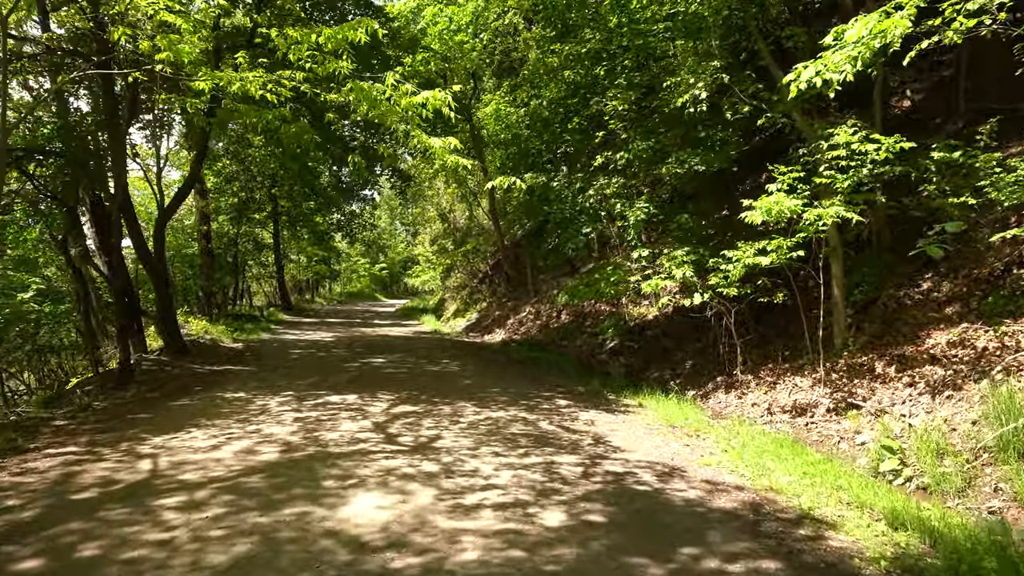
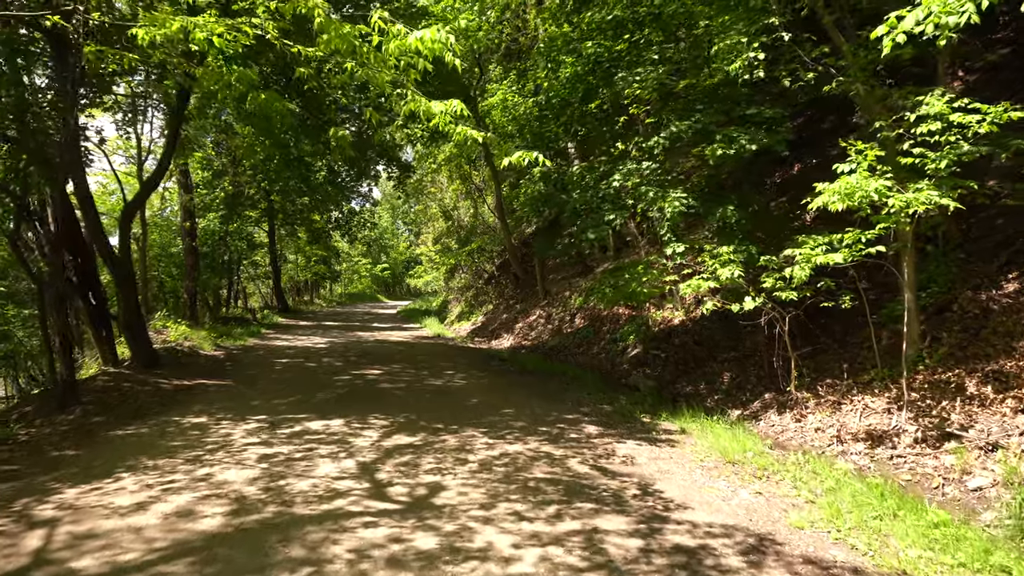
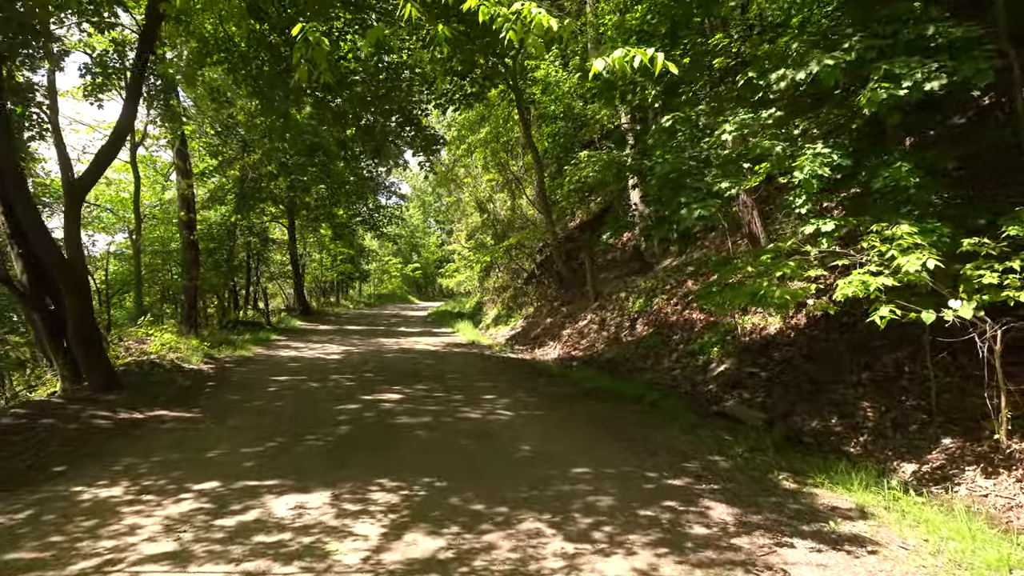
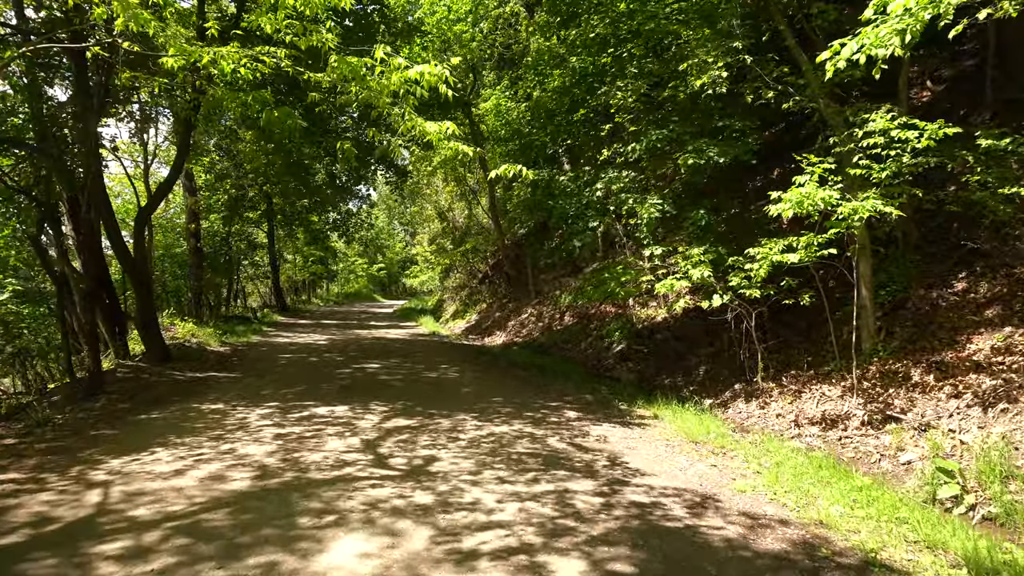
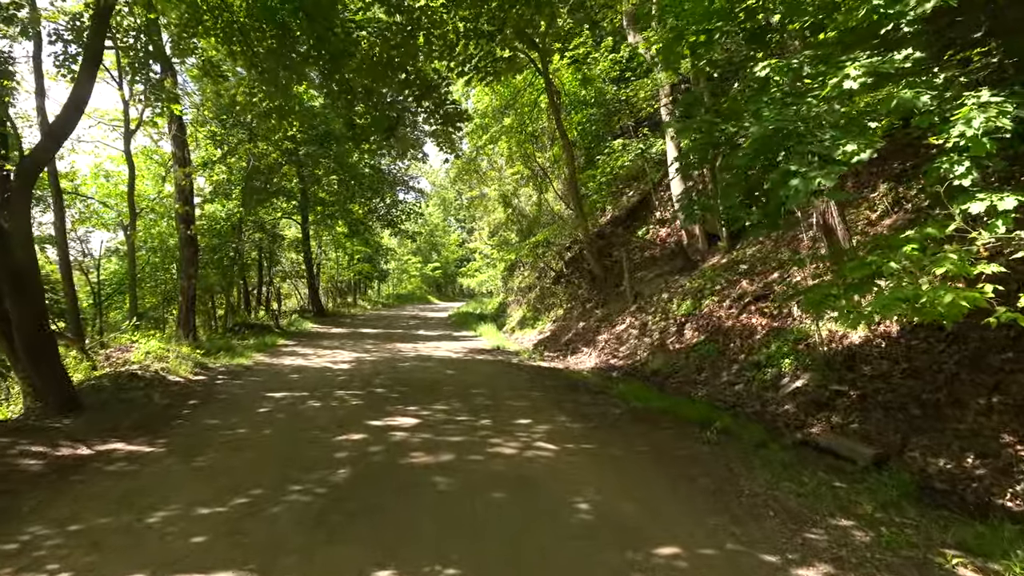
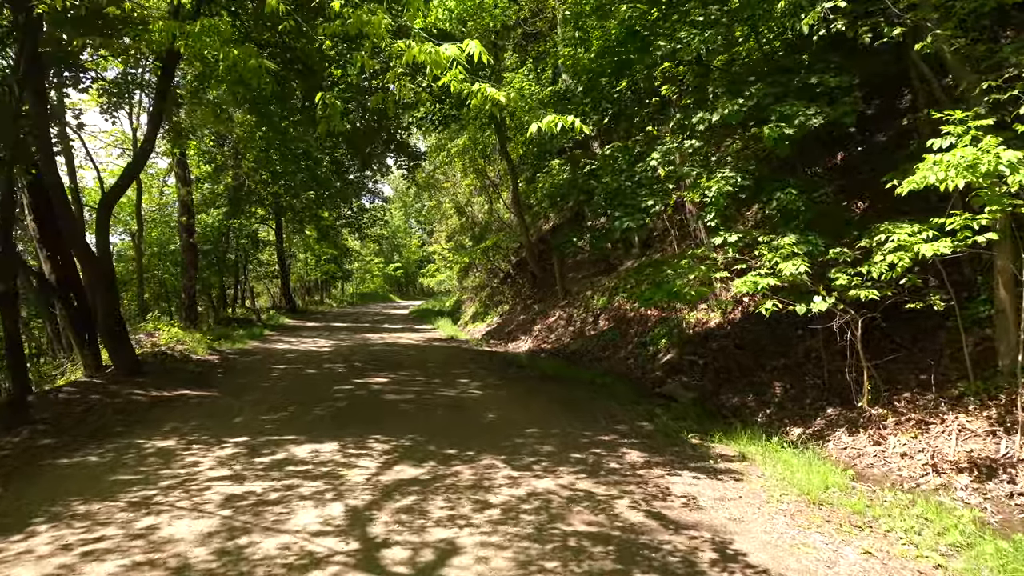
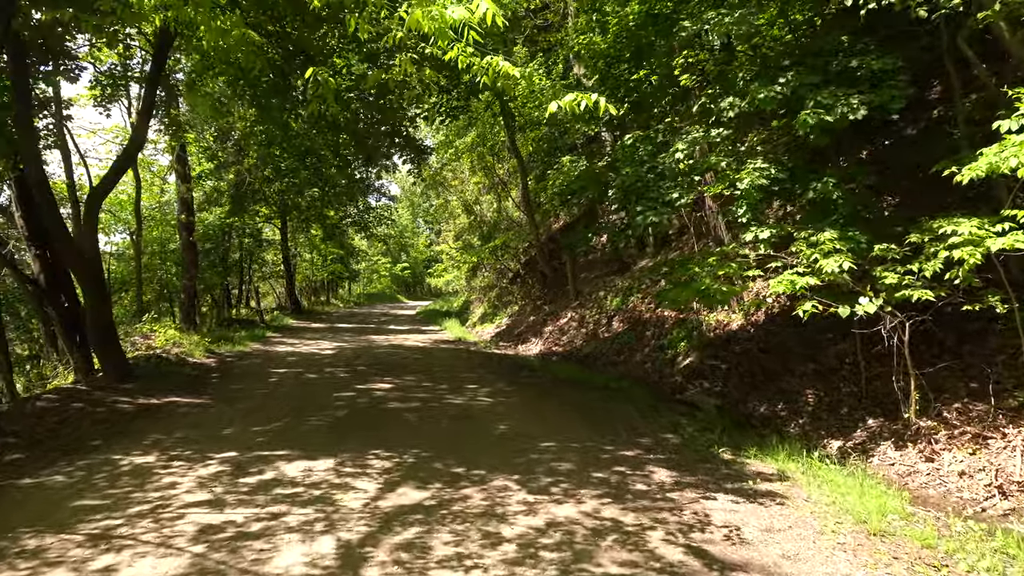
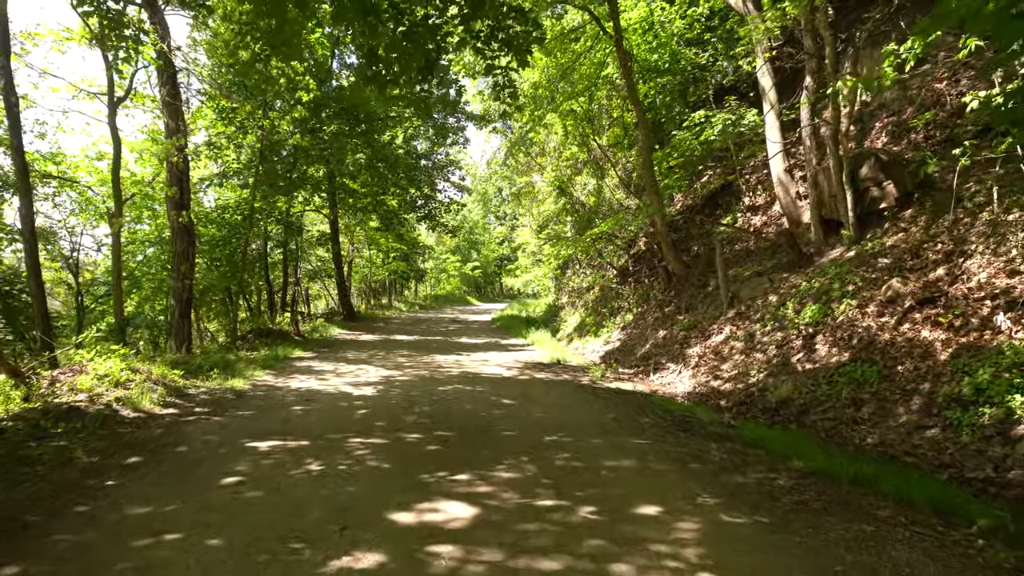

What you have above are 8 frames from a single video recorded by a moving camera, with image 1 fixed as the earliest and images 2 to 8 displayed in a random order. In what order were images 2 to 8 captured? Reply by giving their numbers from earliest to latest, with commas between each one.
4, 2, 6, 7, 3, 5, 8
